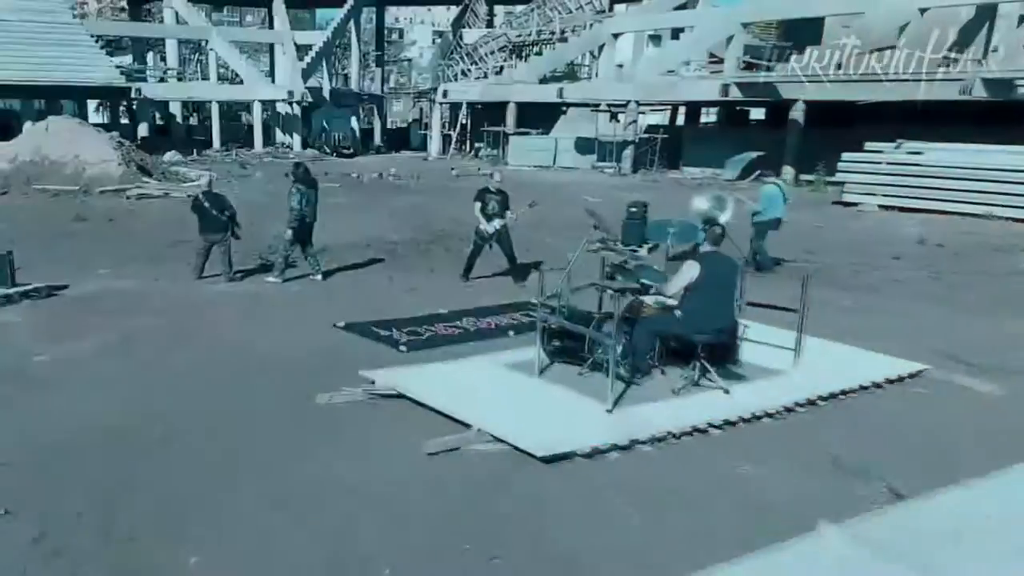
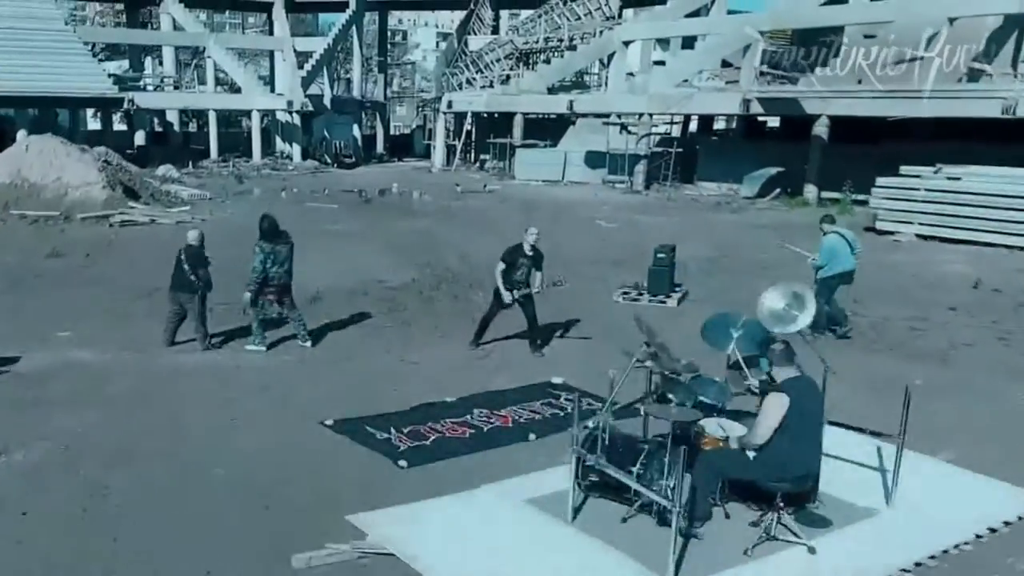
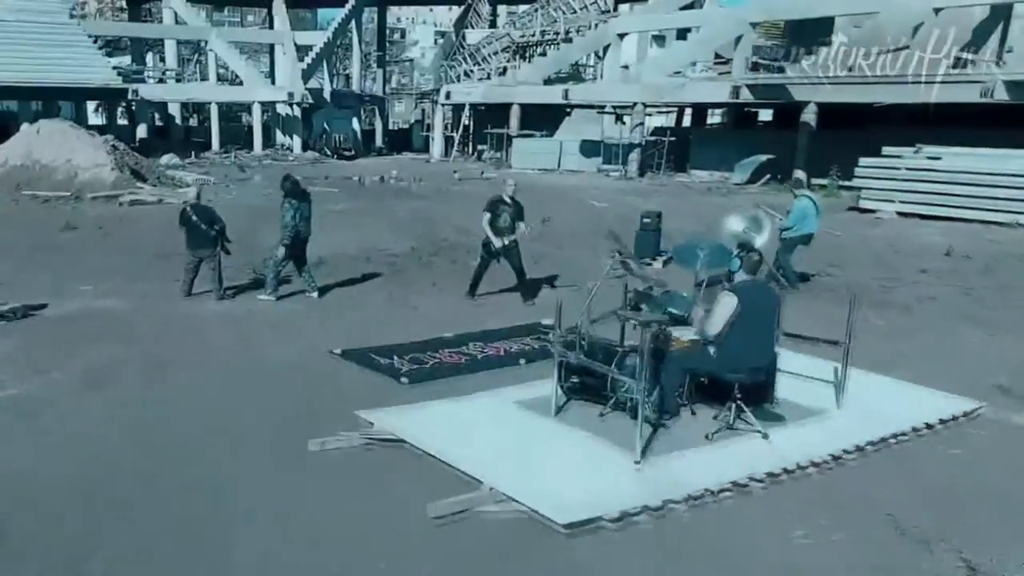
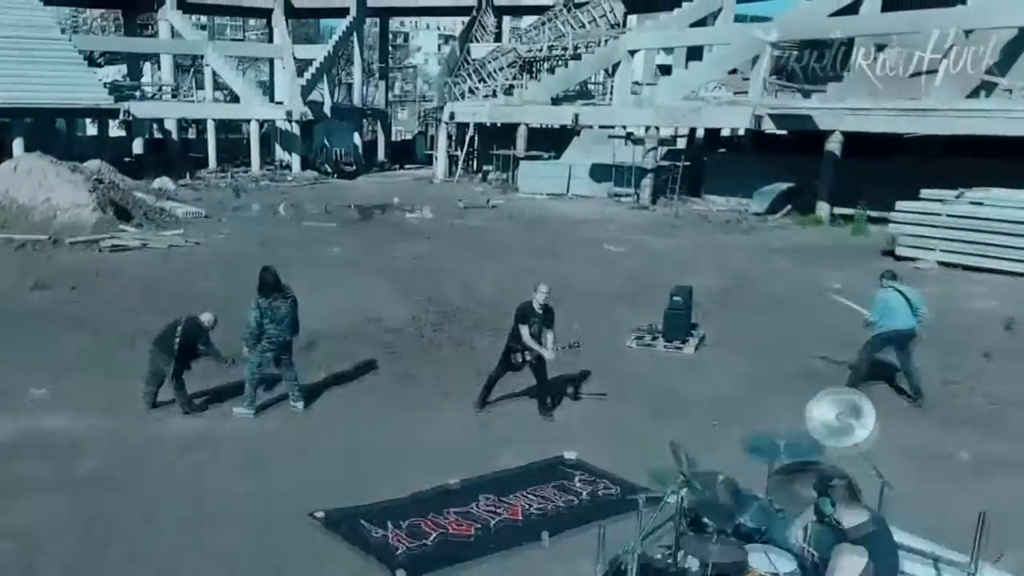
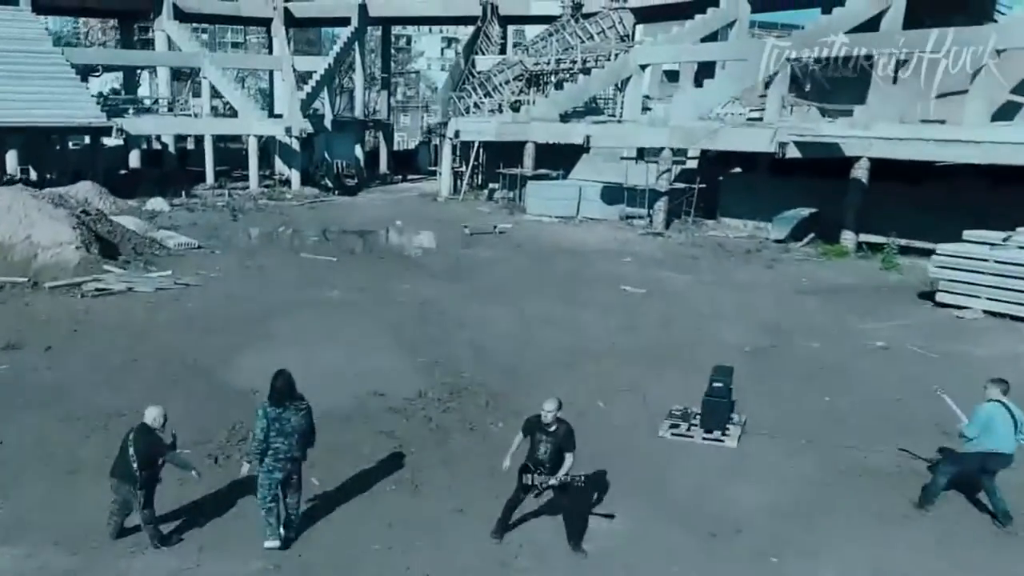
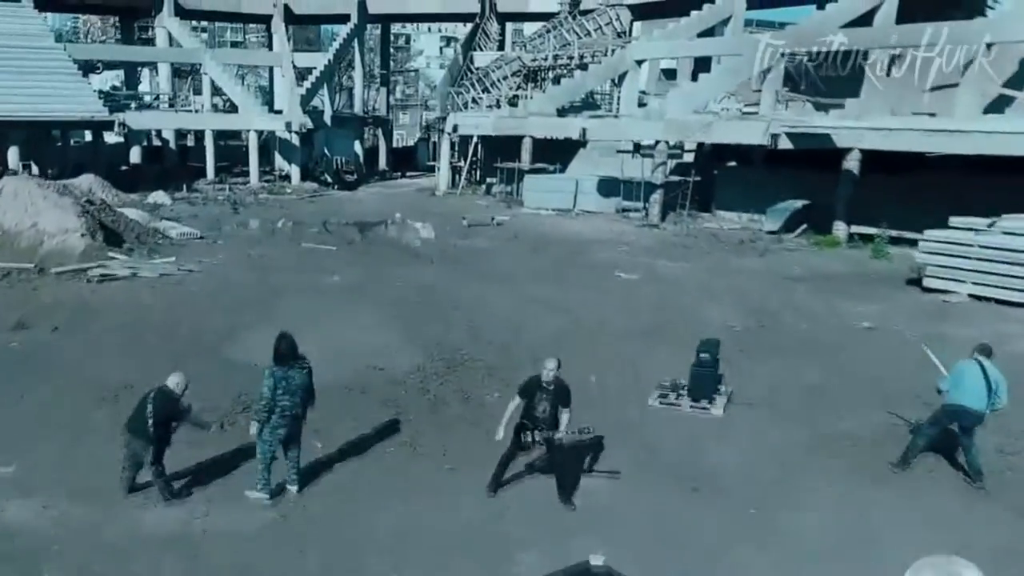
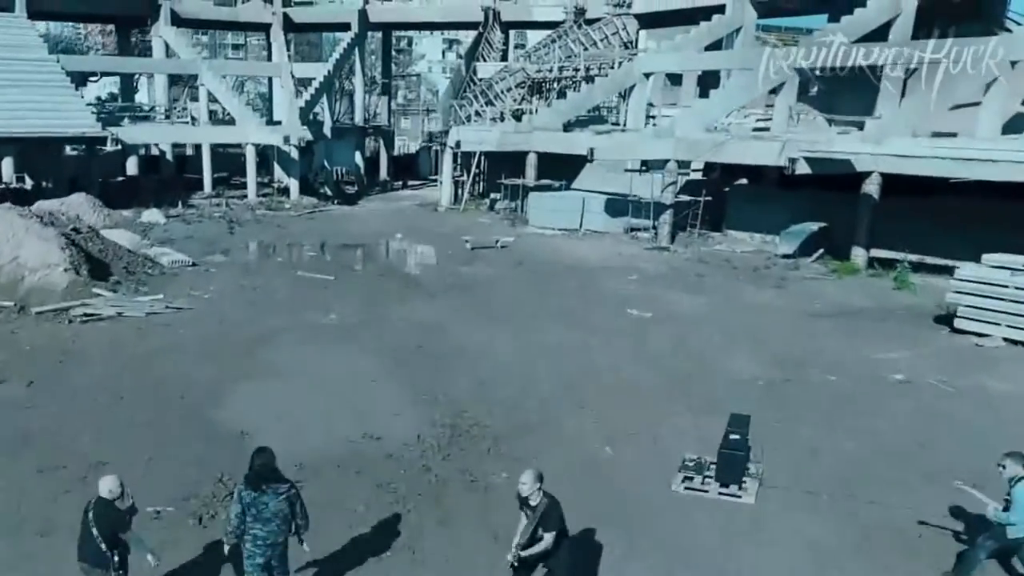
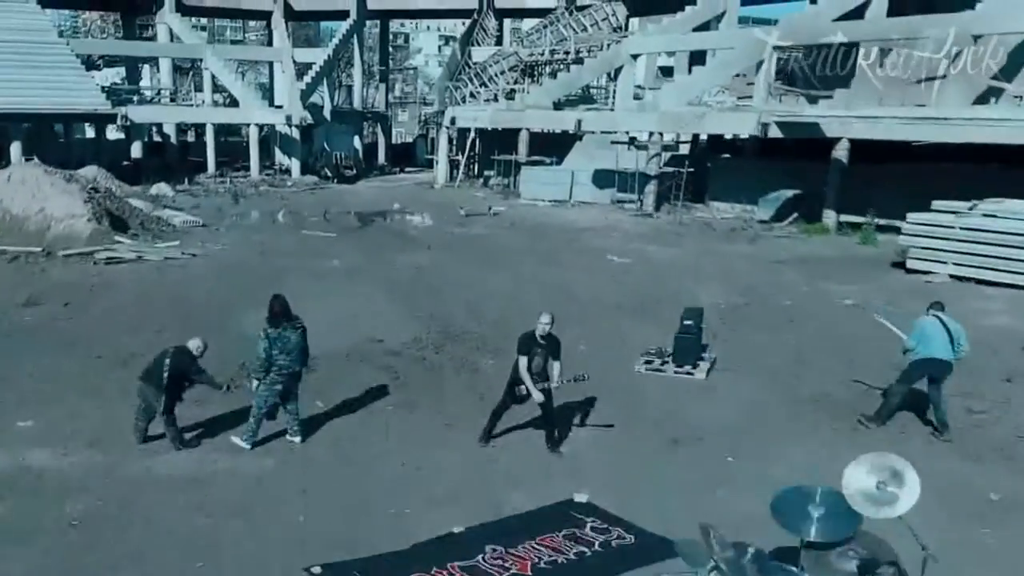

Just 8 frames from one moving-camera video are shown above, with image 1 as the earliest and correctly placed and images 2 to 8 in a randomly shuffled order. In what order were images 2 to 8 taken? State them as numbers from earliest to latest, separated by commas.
3, 2, 4, 8, 6, 5, 7
